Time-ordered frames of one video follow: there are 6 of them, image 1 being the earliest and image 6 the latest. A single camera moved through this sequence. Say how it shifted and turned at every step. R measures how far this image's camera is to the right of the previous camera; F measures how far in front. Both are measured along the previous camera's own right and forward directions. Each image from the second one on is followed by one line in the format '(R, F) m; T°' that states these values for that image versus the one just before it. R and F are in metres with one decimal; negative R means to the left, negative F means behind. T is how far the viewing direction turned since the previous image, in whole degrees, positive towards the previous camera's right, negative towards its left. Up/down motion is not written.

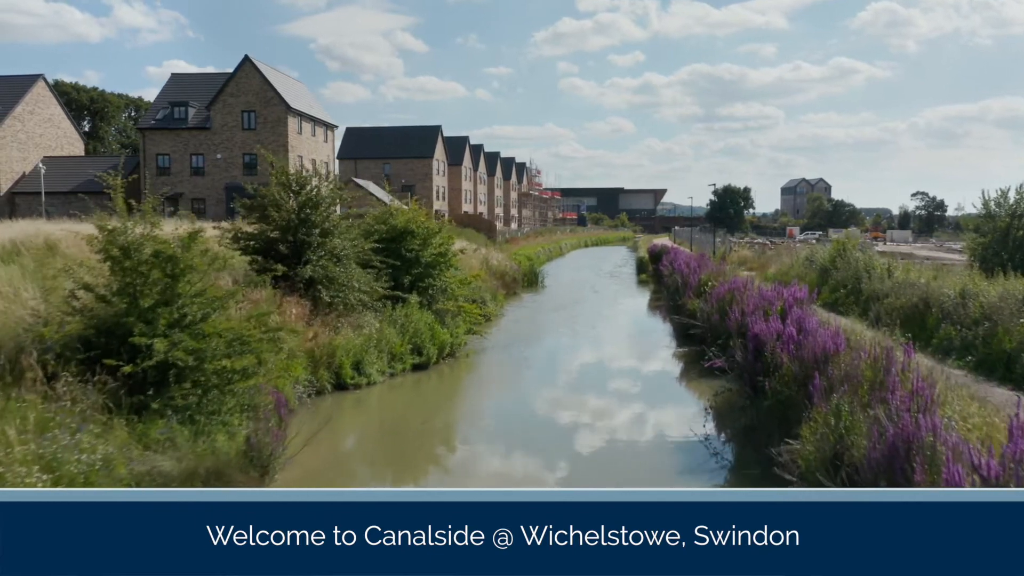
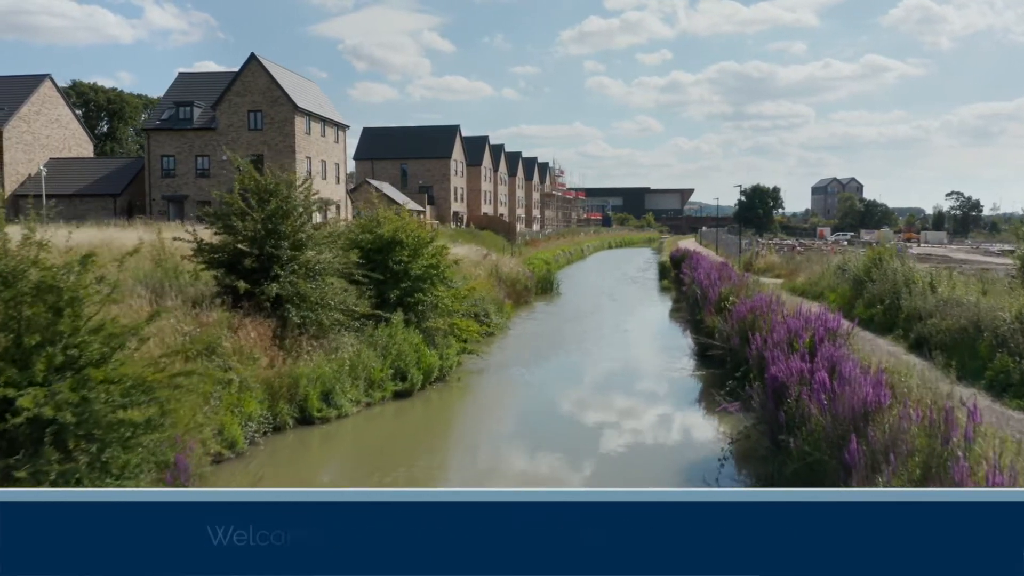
(+0.4, +1.3) m; -2°
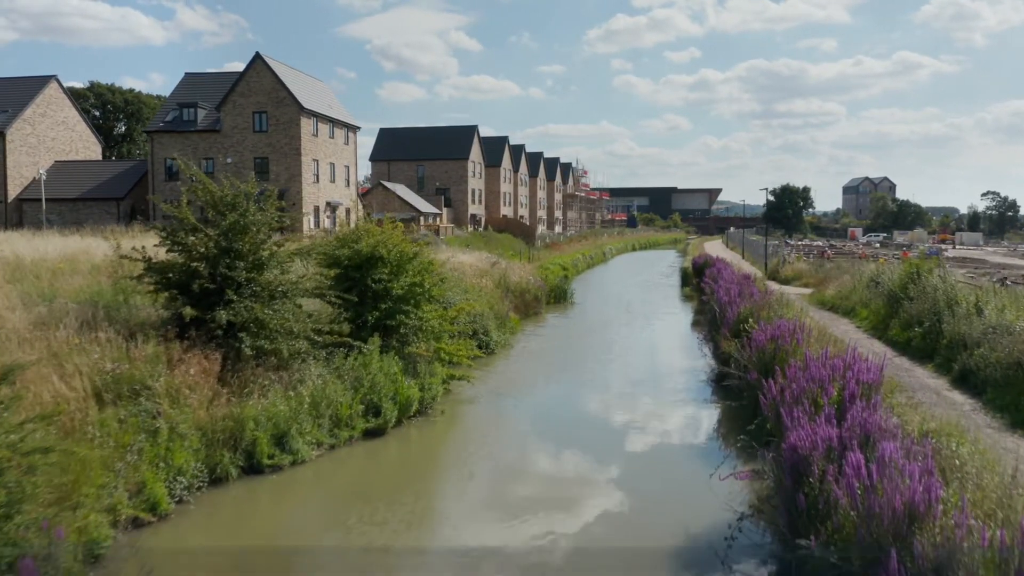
(+0.5, +1.3) m; -2°
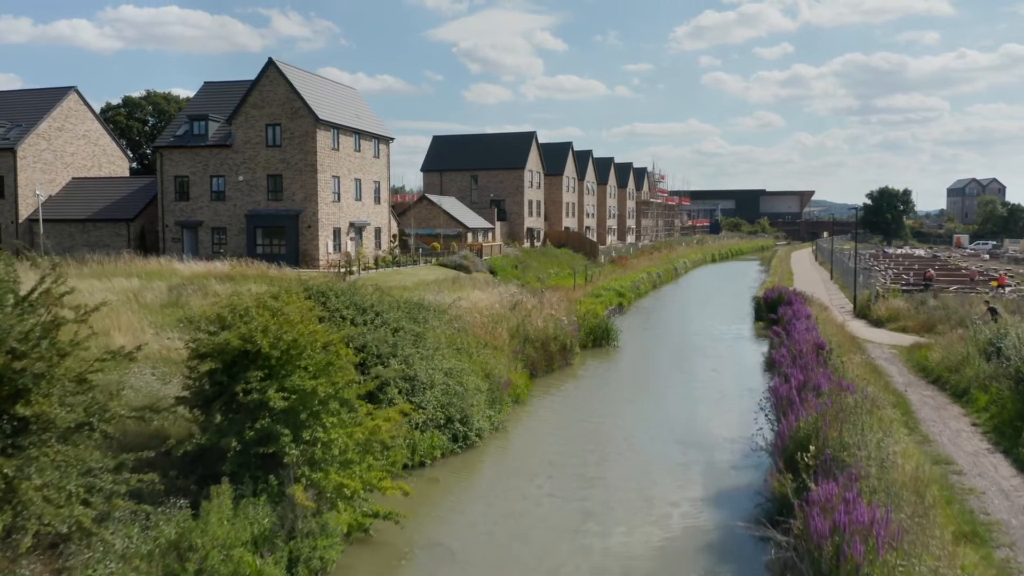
(+1.4, +3.8) m; -6°
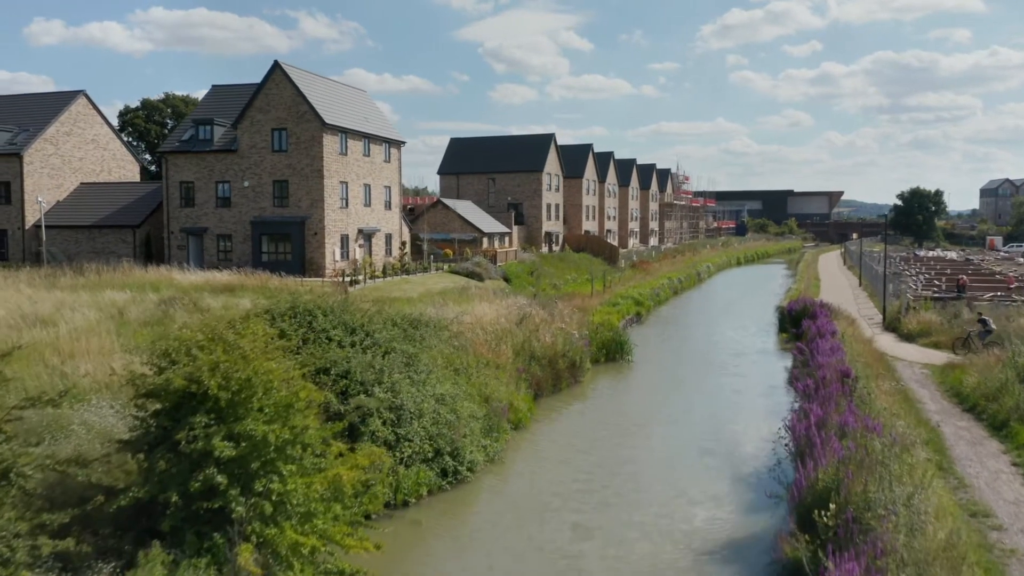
(+0.4, +0.9) m; -2°
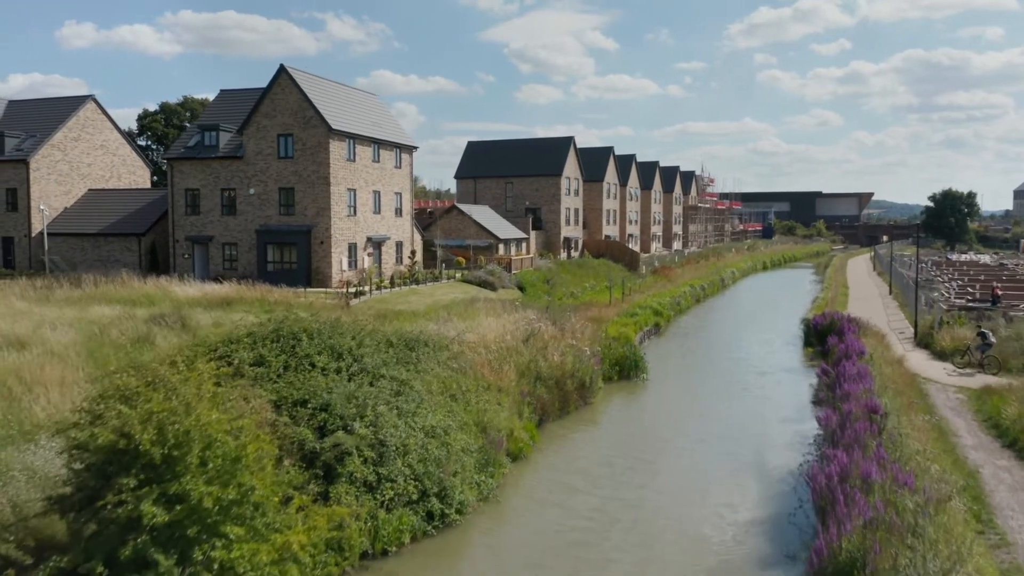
(+0.4, +0.9) m; -2°
